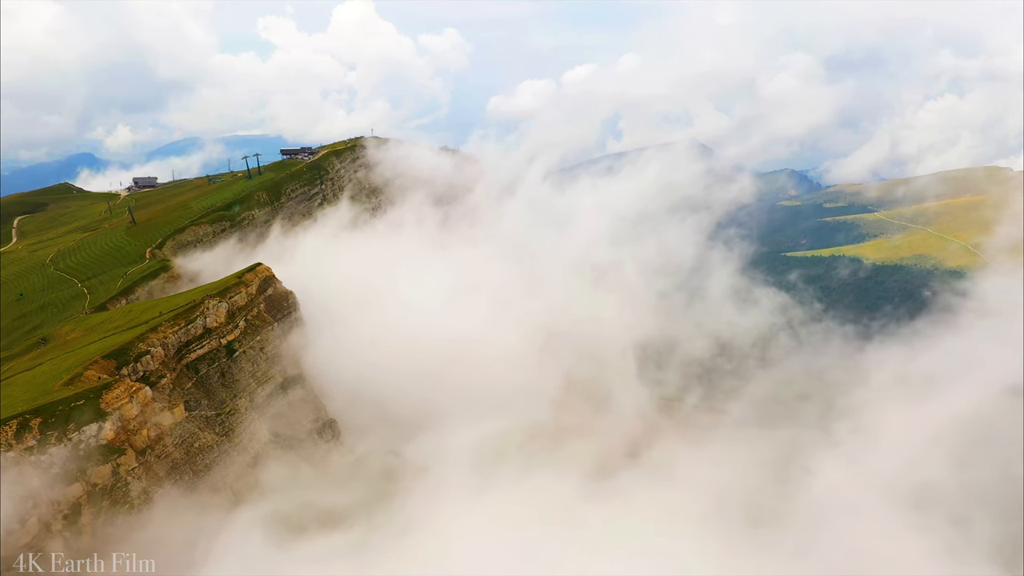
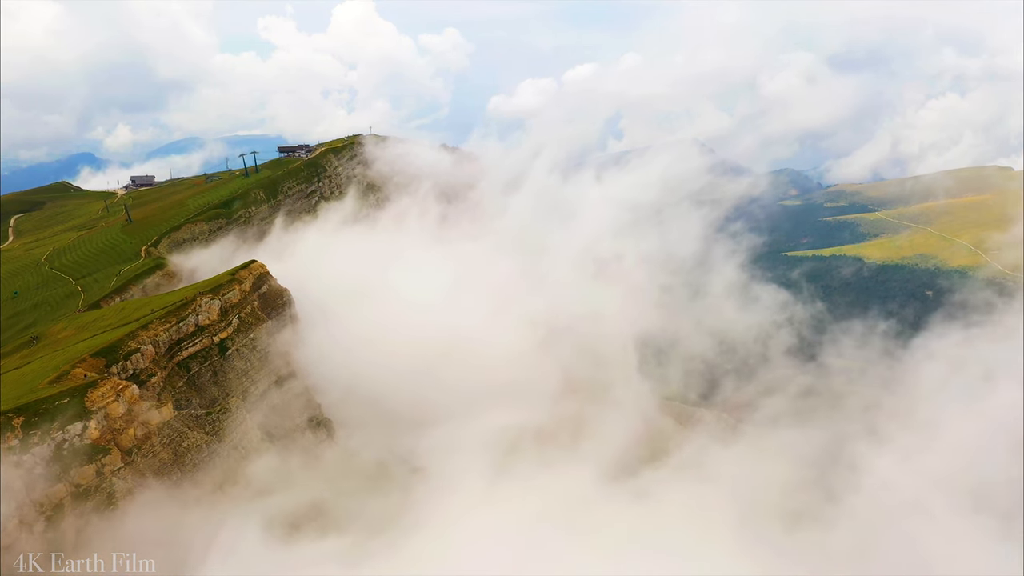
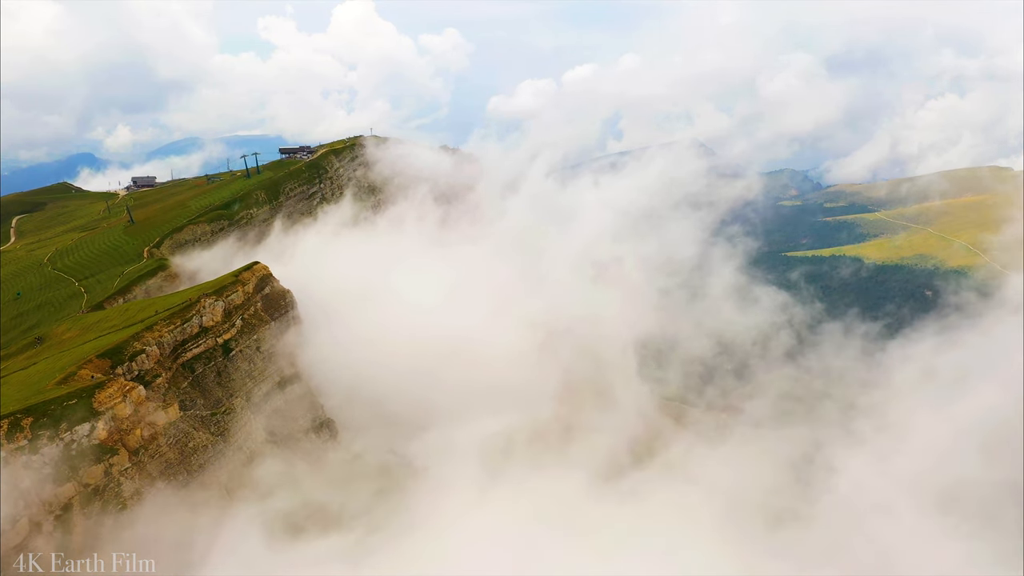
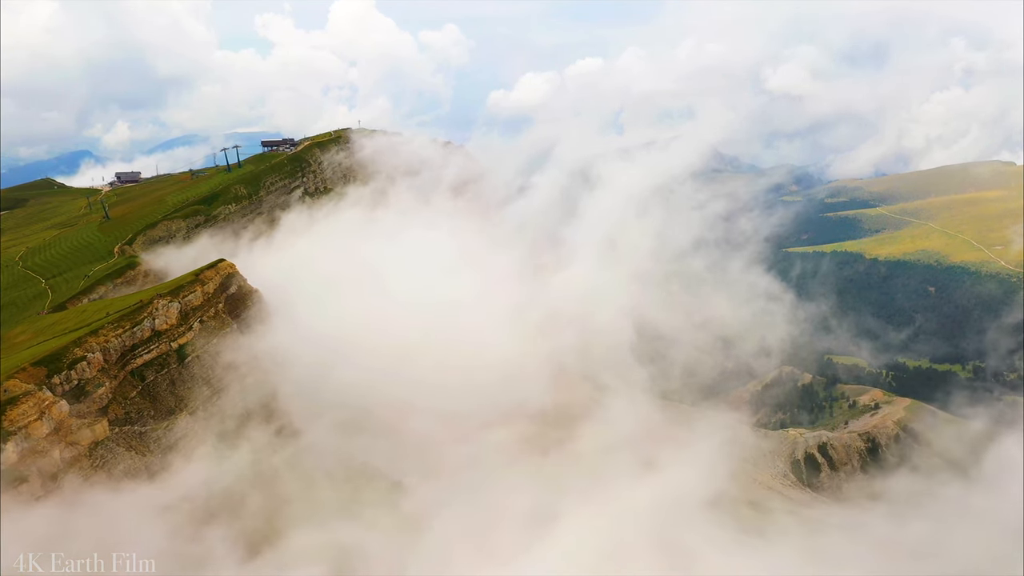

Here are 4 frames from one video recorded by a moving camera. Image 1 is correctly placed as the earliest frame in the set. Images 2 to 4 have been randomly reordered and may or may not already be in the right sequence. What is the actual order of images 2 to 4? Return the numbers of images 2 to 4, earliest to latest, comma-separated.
3, 2, 4
